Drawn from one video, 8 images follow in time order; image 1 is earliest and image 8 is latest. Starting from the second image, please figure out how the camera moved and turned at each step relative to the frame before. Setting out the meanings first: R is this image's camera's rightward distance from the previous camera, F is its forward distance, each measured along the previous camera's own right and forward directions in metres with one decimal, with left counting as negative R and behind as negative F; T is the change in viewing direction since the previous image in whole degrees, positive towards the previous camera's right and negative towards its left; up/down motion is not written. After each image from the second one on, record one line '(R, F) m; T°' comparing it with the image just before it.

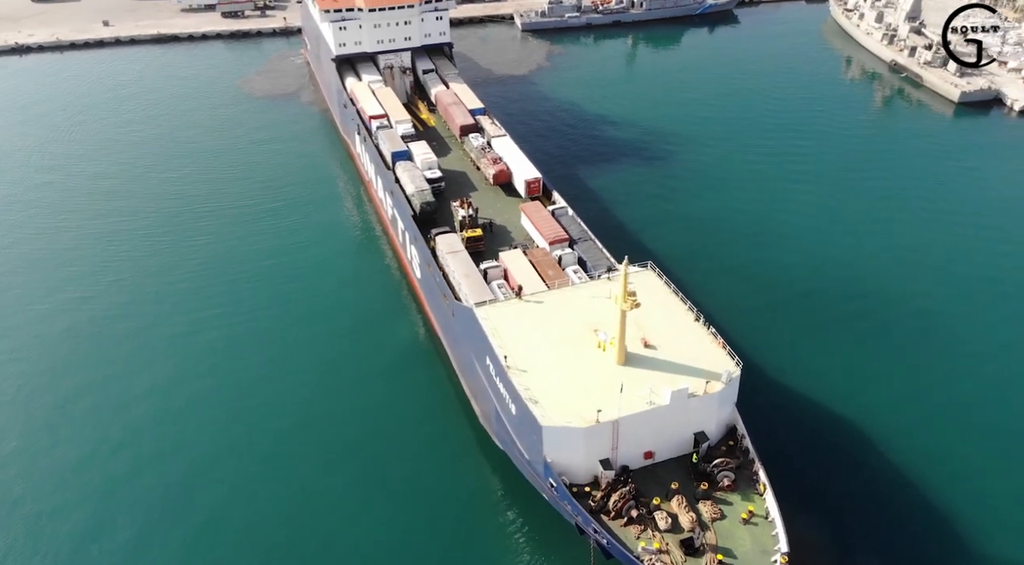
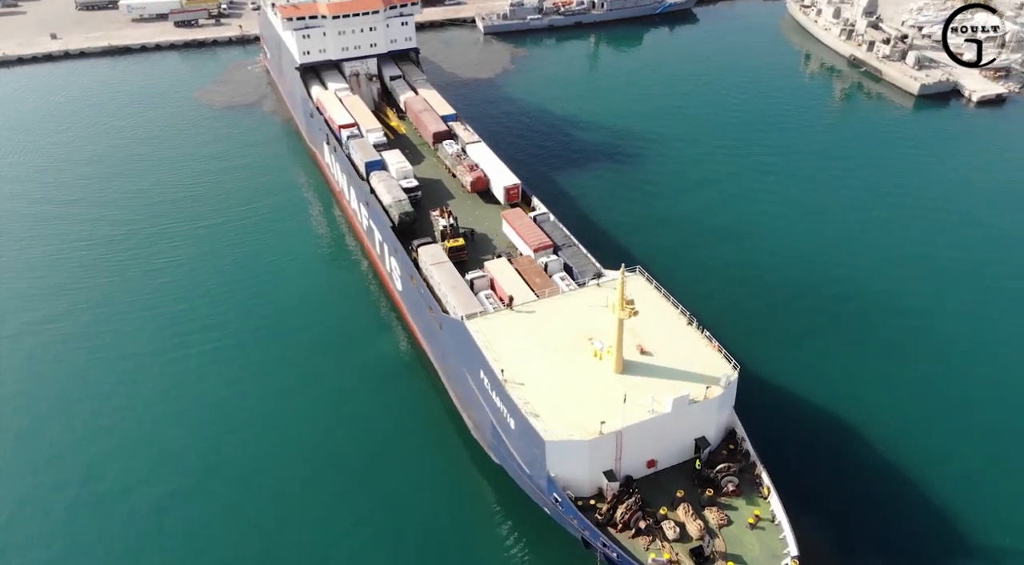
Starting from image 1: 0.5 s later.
(-1.0, +0.6) m; +3°
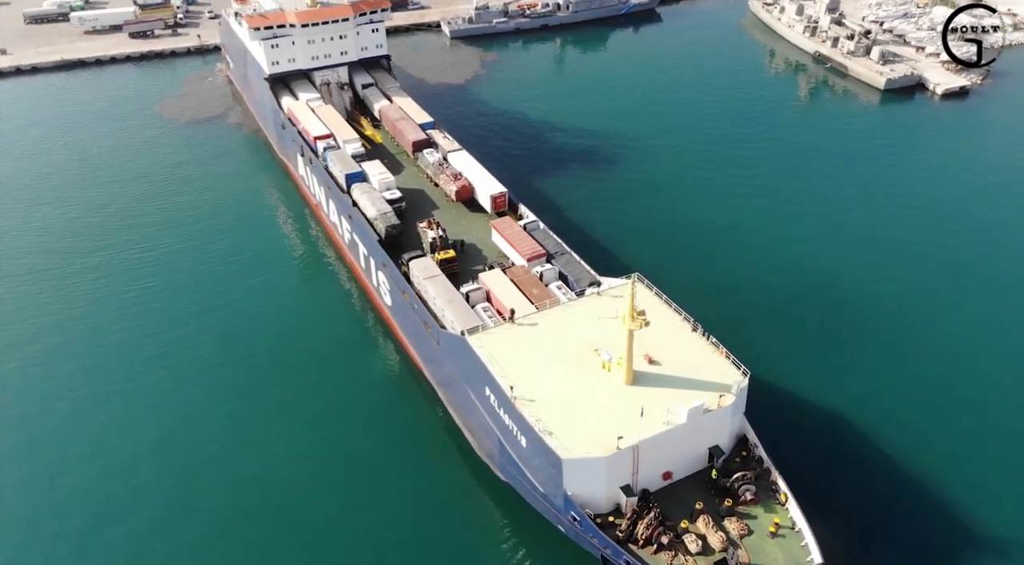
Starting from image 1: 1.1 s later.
(-1.4, +0.7) m; +3°
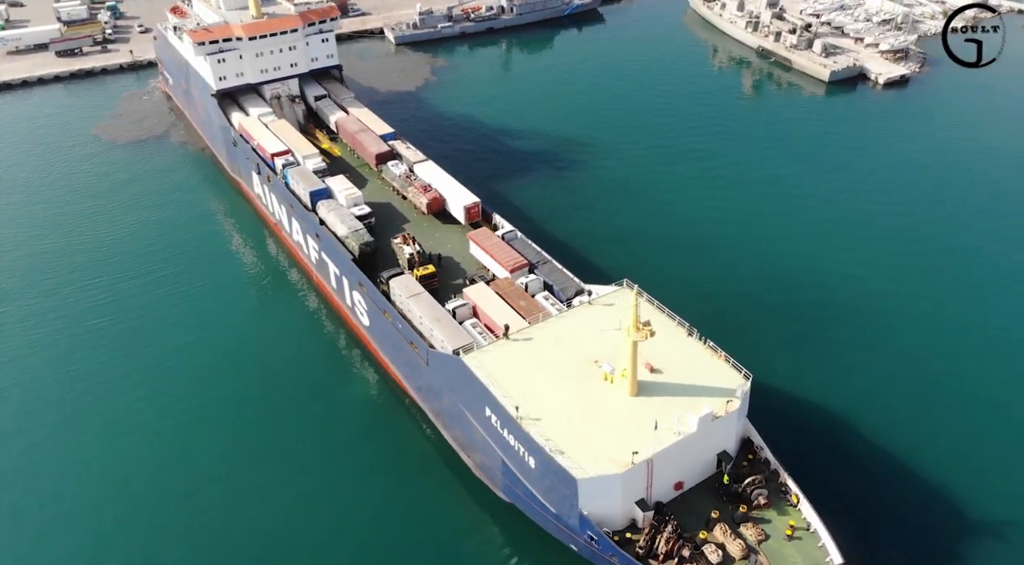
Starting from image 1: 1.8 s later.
(-1.7, +0.8) m; +4°
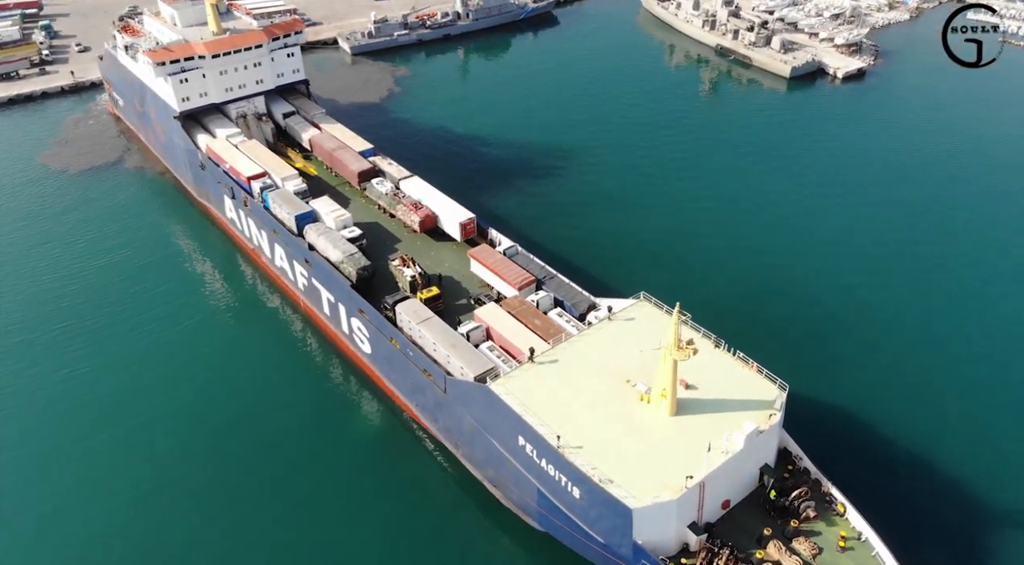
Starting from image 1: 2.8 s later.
(-2.6, +1.1) m; +4°
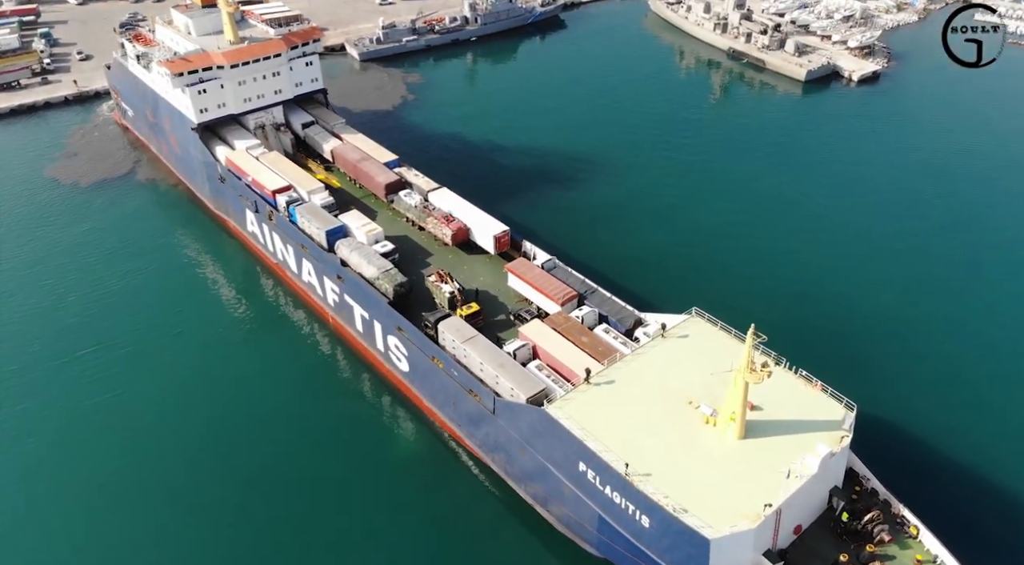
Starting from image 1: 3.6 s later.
(-2.1, +0.8) m; +1°
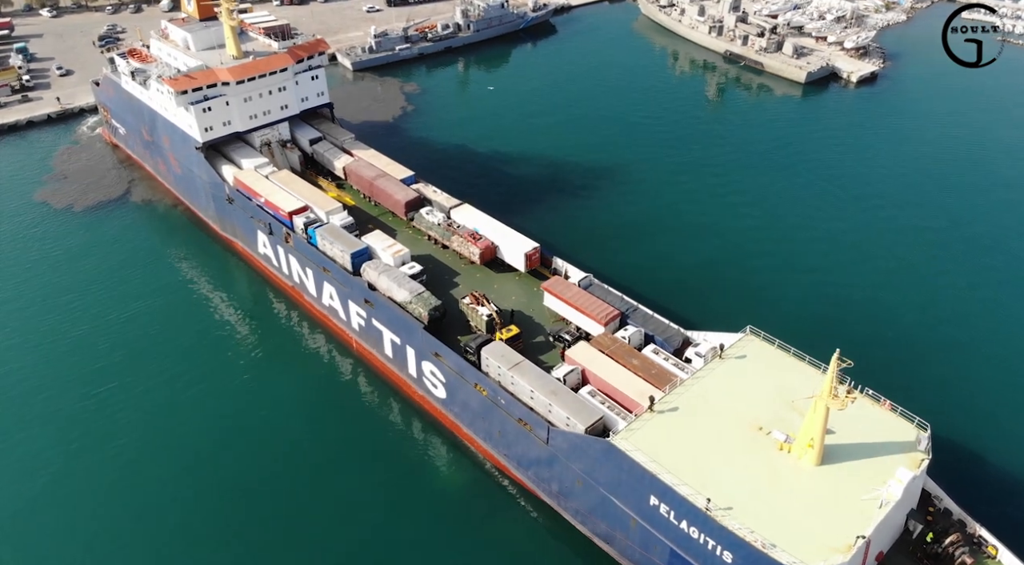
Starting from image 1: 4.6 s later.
(-2.6, +1.1) m; +2°
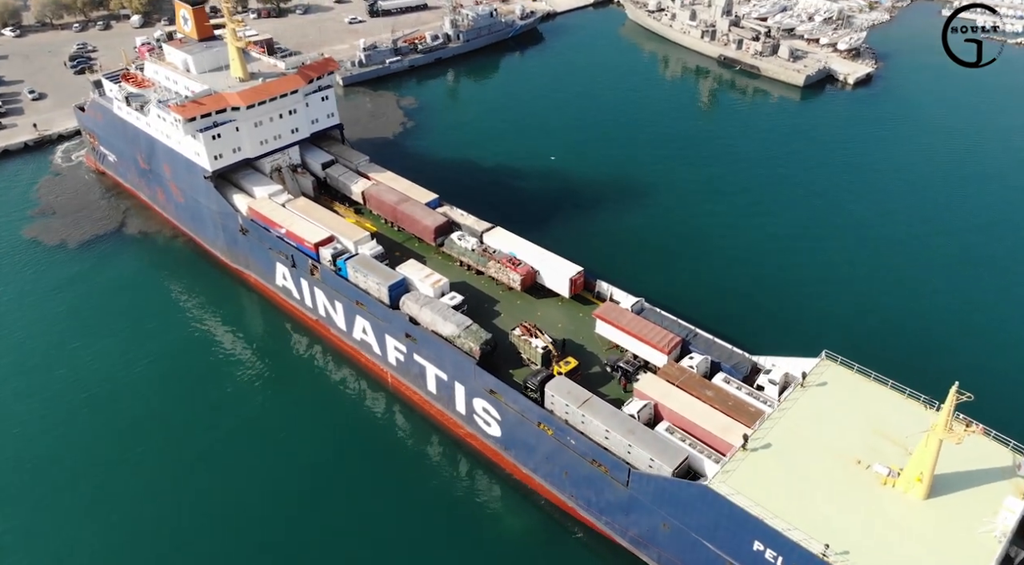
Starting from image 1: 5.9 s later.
(-3.4, +1.5) m; +3°
